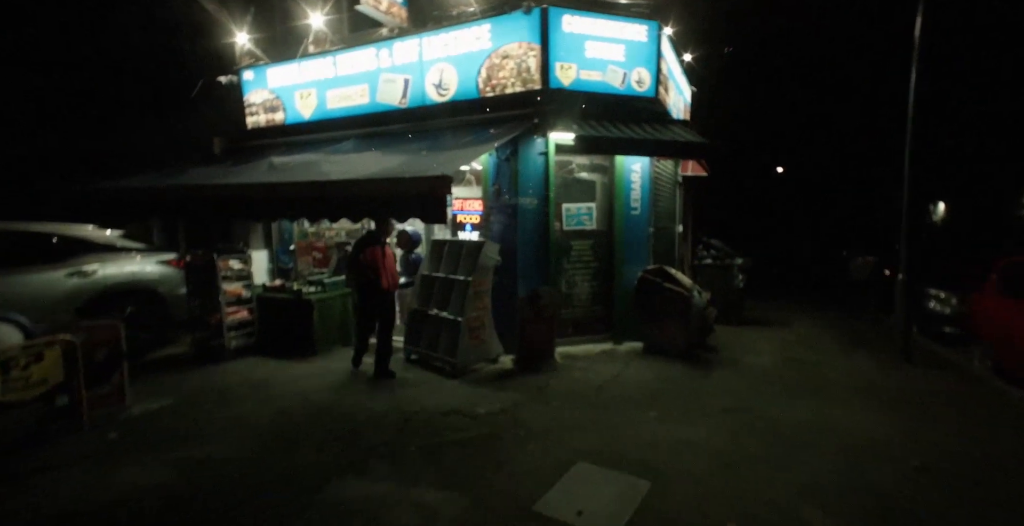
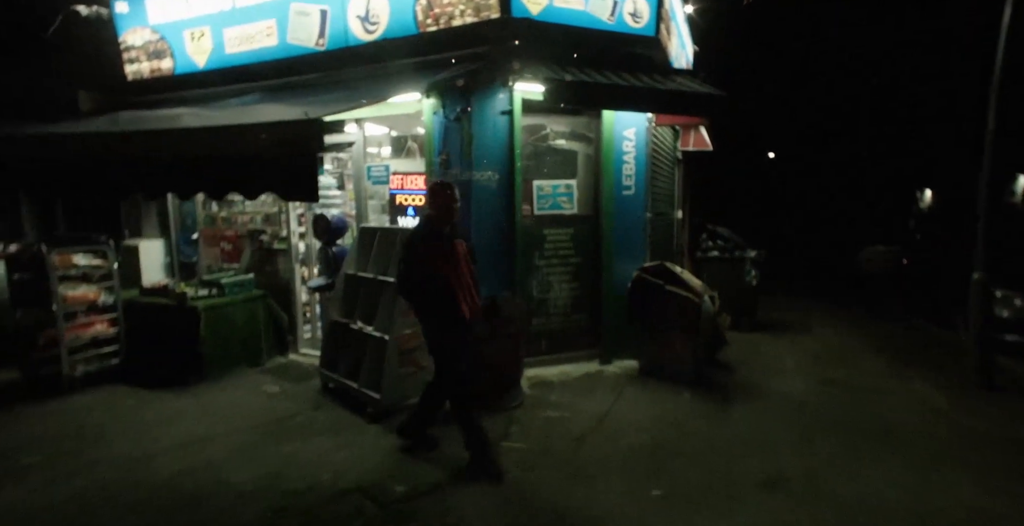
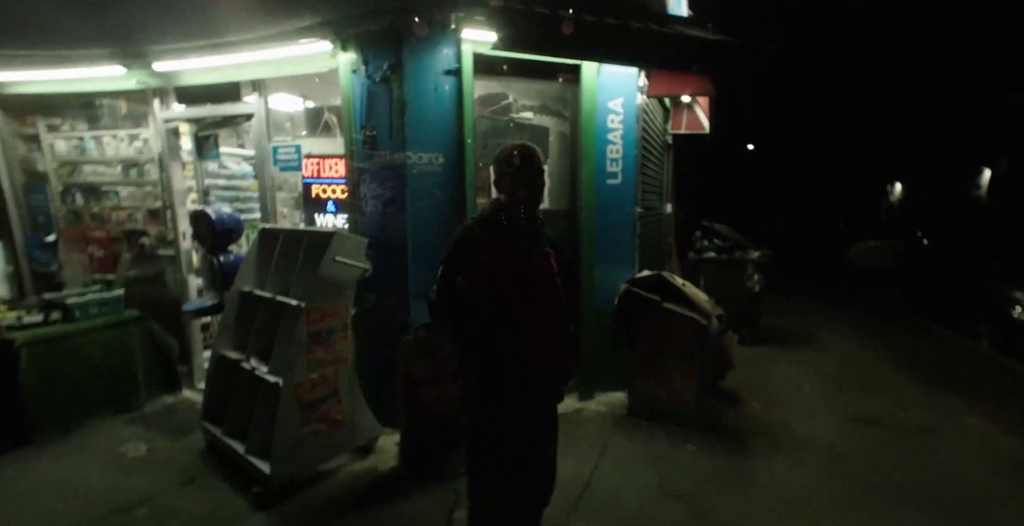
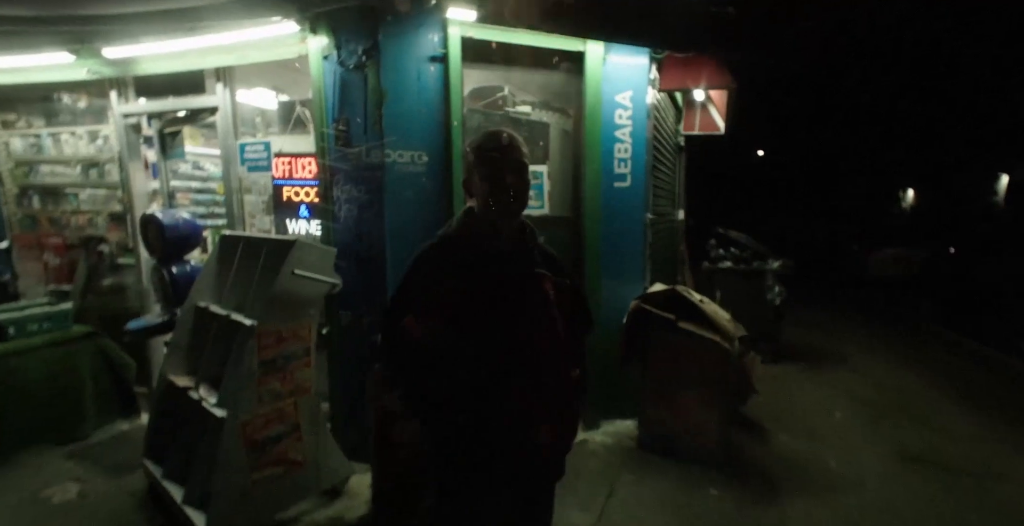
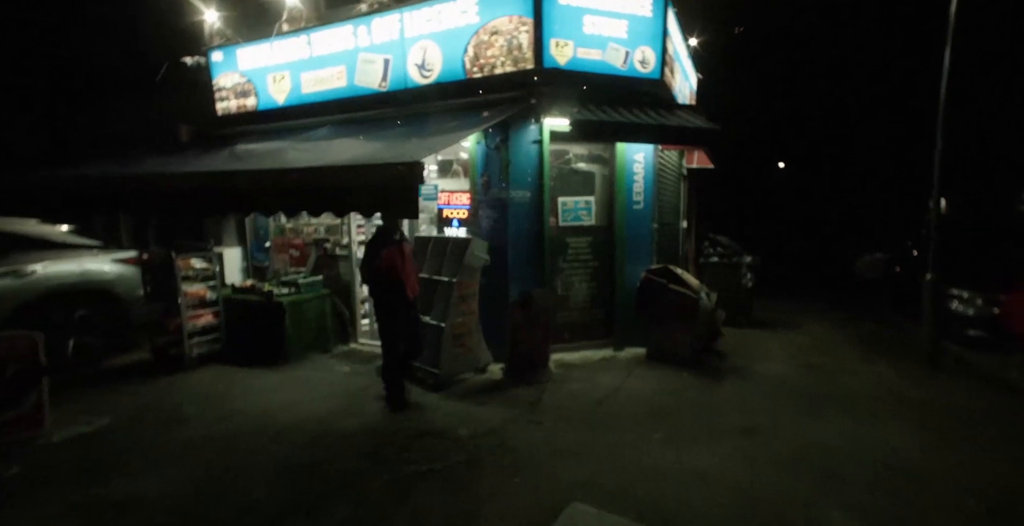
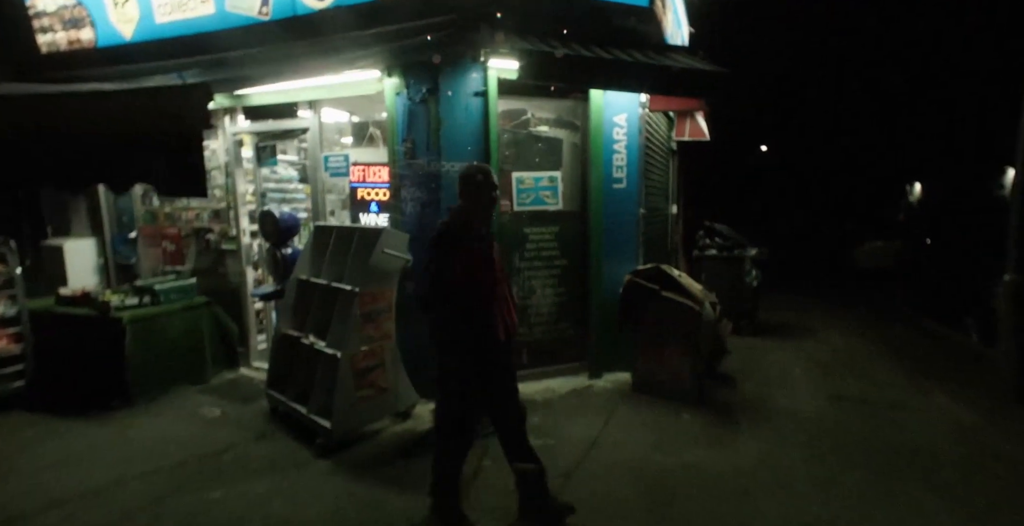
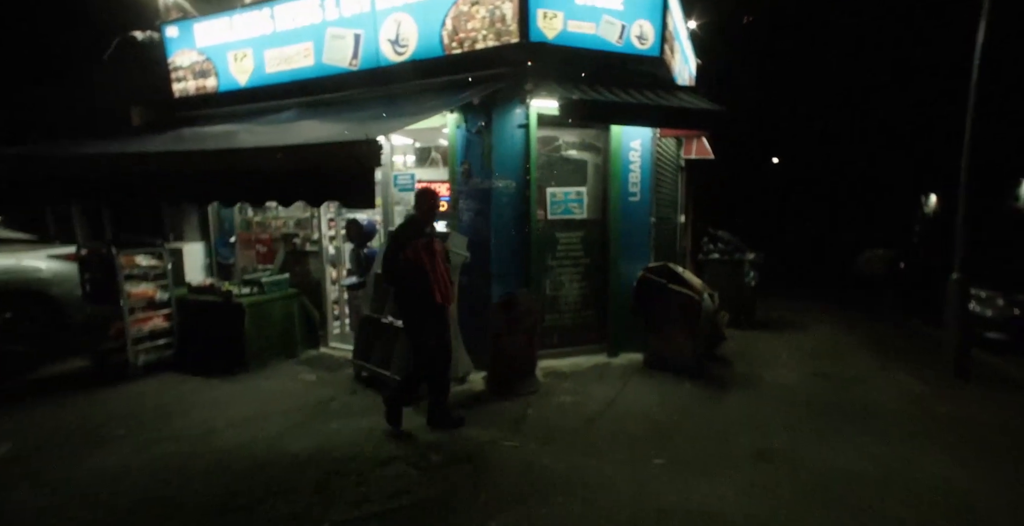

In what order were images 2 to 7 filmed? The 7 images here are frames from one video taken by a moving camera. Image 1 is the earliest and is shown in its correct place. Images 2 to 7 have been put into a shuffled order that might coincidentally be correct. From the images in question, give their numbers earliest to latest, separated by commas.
5, 7, 2, 6, 3, 4
